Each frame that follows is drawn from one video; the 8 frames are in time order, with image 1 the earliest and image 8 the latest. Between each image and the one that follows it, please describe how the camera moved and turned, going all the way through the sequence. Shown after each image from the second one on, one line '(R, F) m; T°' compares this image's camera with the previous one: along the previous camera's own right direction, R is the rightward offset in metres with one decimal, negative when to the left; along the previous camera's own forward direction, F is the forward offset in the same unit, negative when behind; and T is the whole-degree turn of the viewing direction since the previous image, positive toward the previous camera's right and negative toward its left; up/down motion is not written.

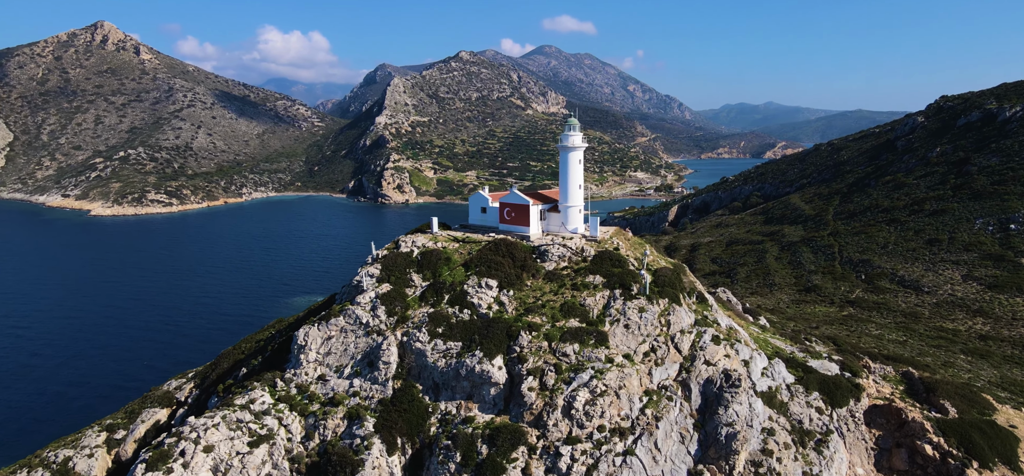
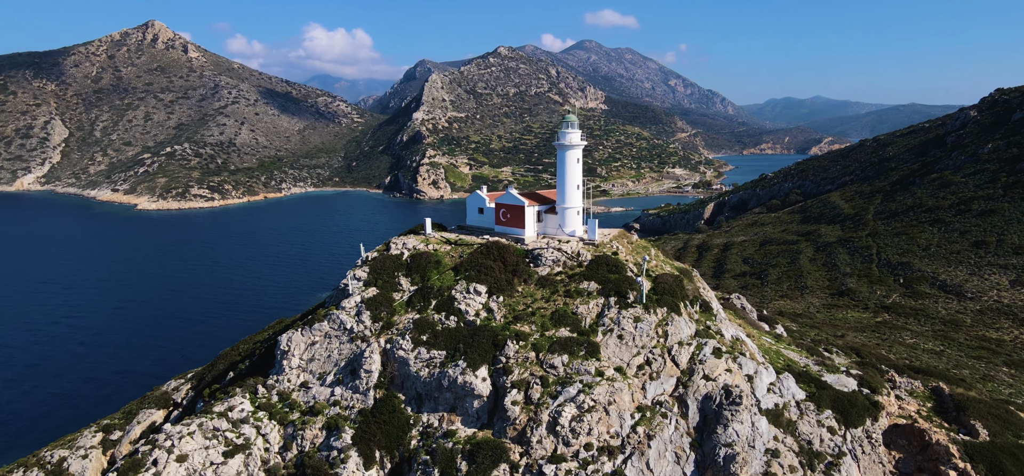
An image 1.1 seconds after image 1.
(+1.9, +1.3) m; -3°
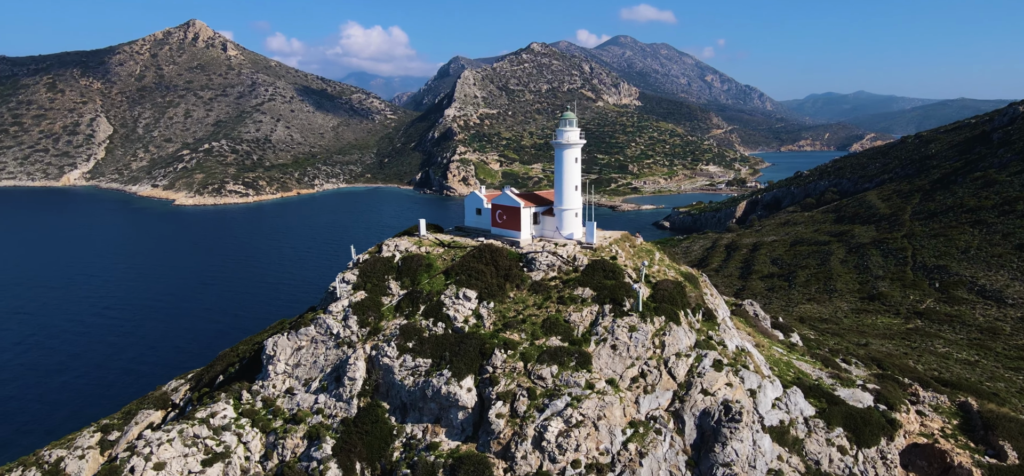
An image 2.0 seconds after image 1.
(+1.6, +1.0) m; -3°
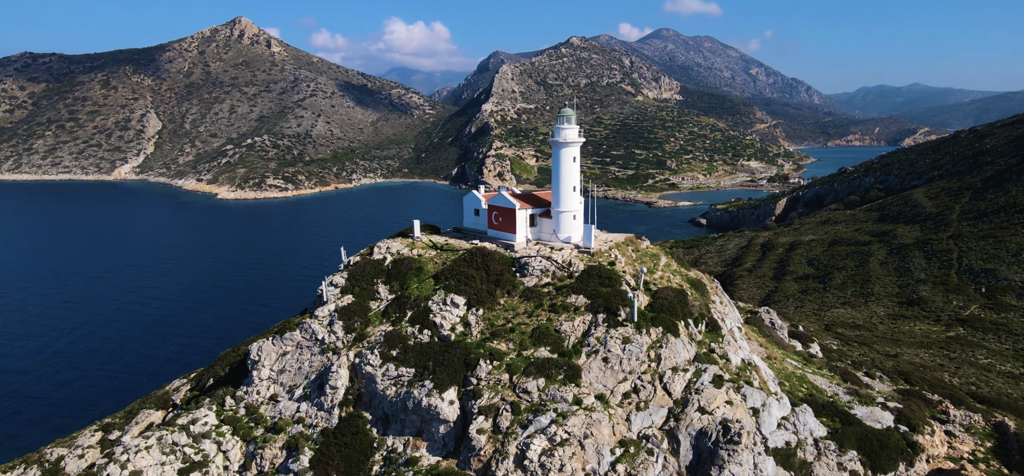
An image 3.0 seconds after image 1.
(+1.8, +1.2) m; -3°
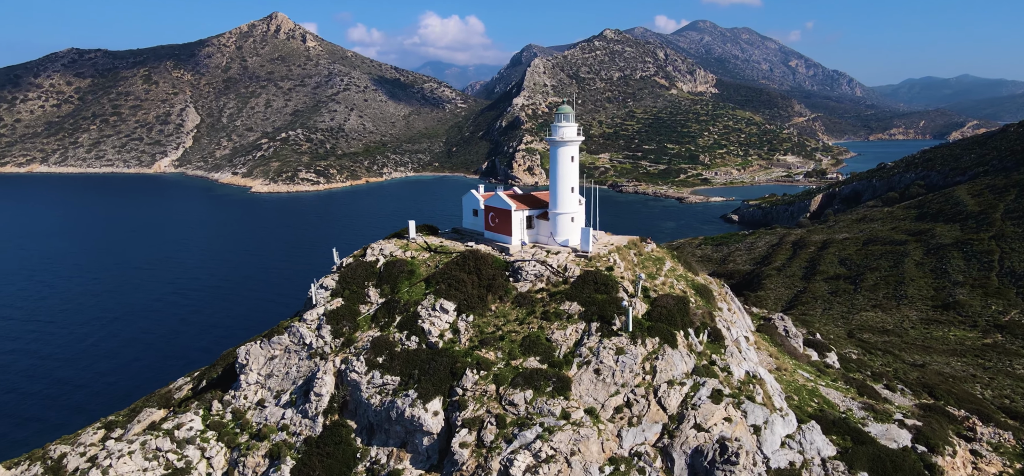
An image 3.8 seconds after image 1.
(+1.4, +1.0) m; -3°
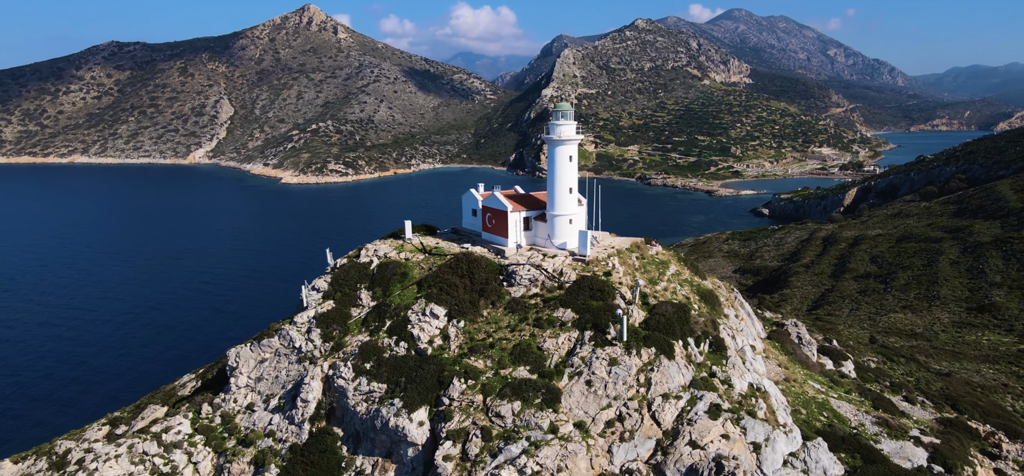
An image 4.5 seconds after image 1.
(+1.3, +0.9) m; -2°
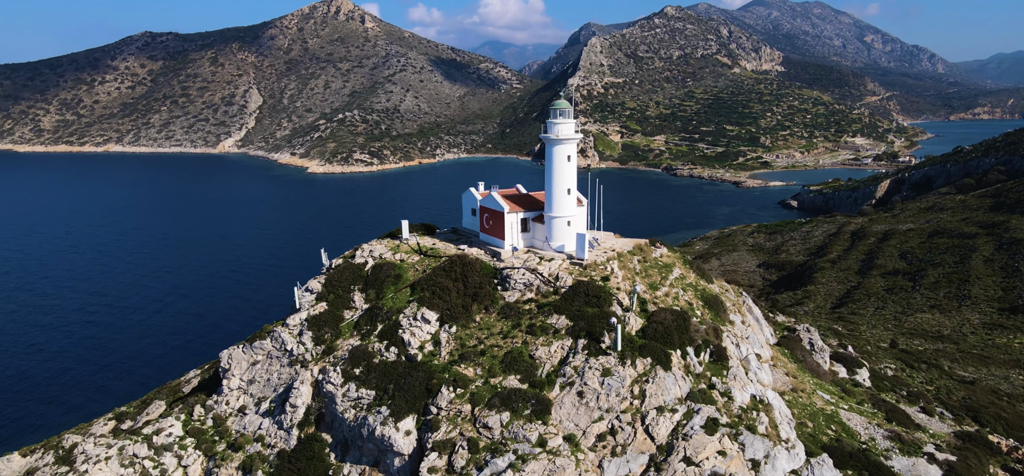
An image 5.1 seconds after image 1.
(+1.1, +0.8) m; -2°
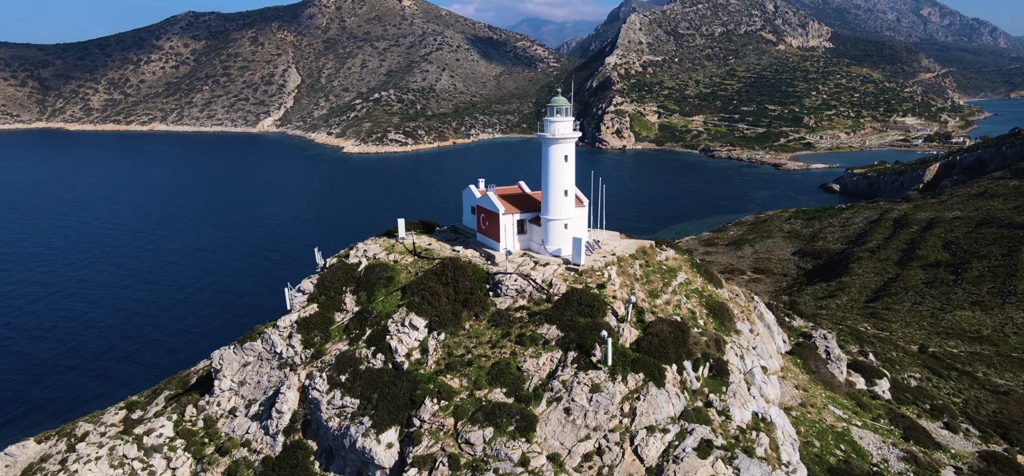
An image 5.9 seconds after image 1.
(+1.5, +1.0) m; -3°
